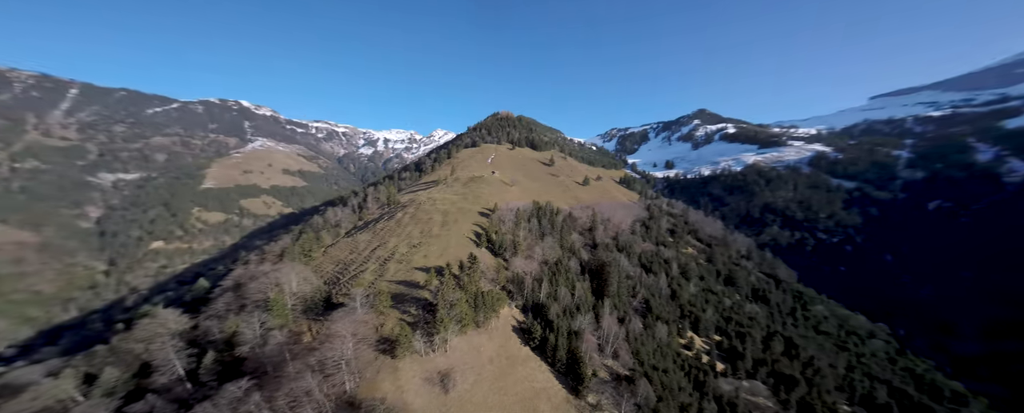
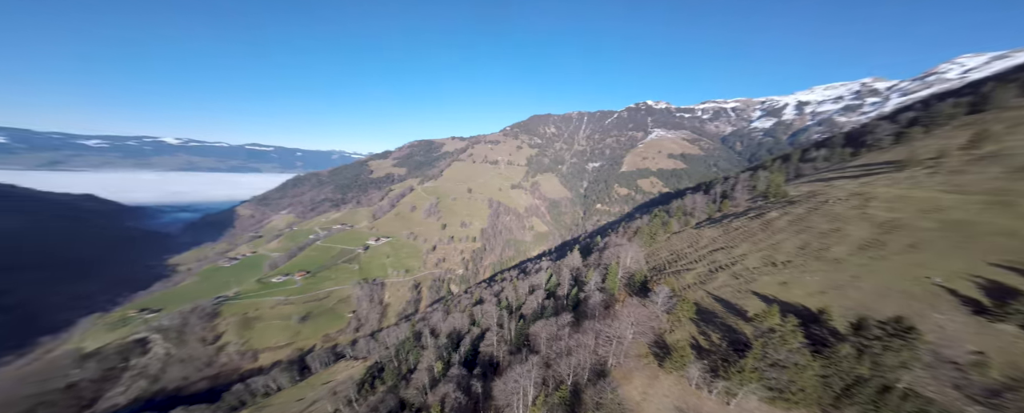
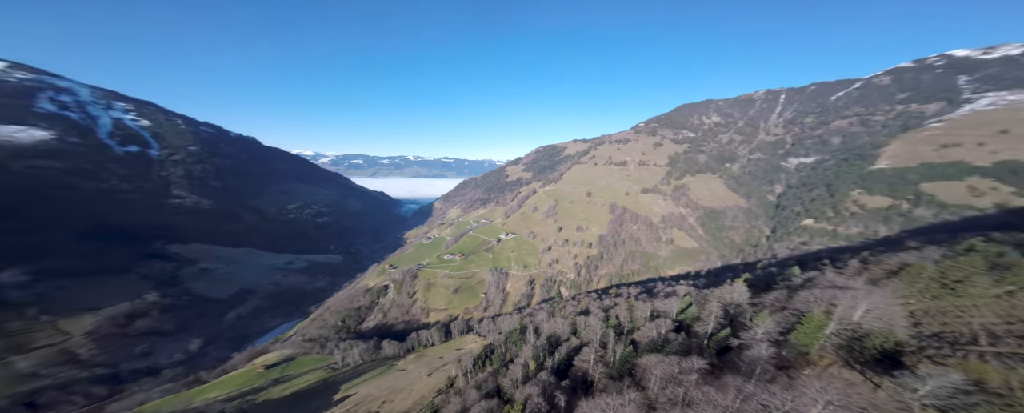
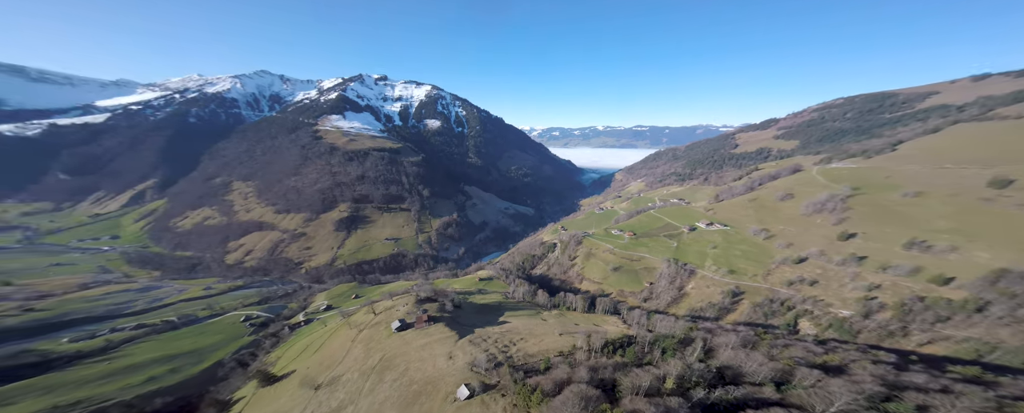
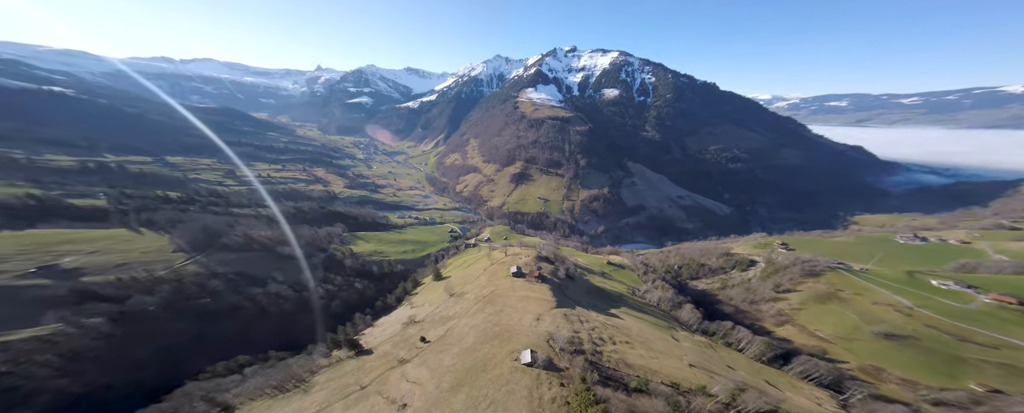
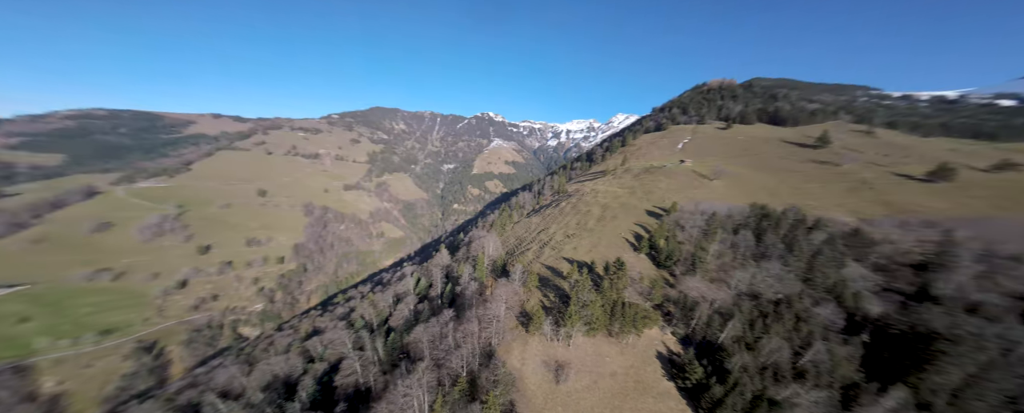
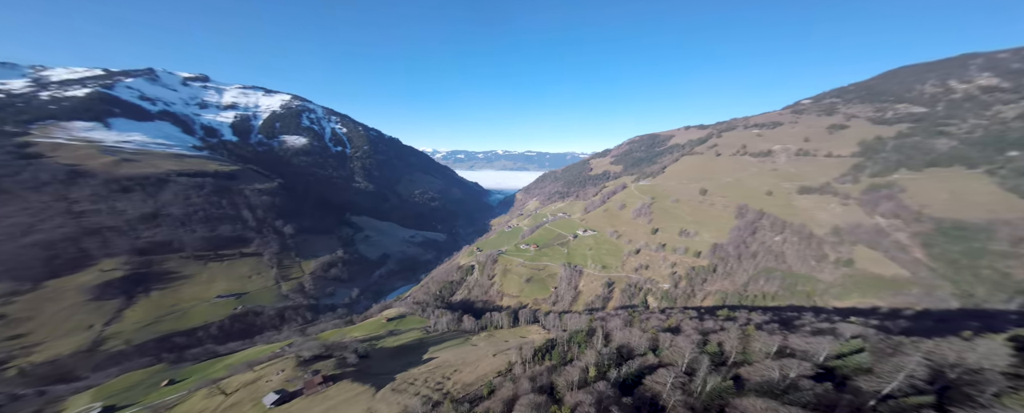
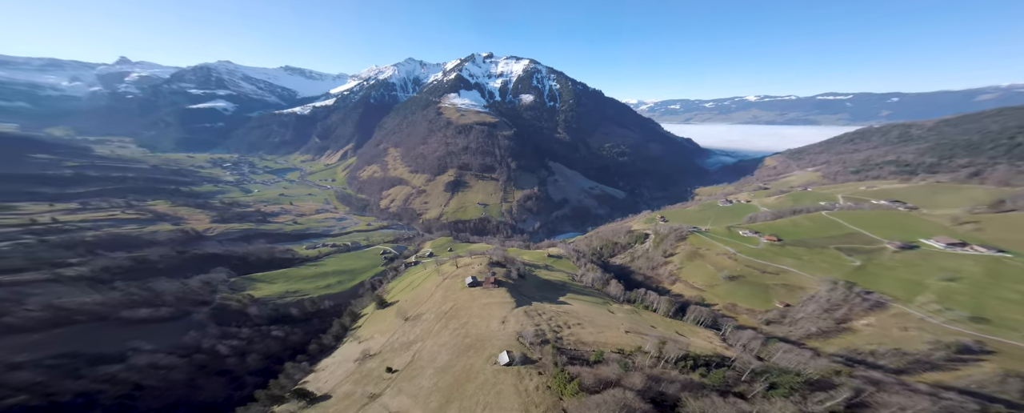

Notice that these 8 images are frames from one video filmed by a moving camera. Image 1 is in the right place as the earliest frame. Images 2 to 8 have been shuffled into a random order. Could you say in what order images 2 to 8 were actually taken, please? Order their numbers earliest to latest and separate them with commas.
6, 2, 3, 7, 4, 8, 5
